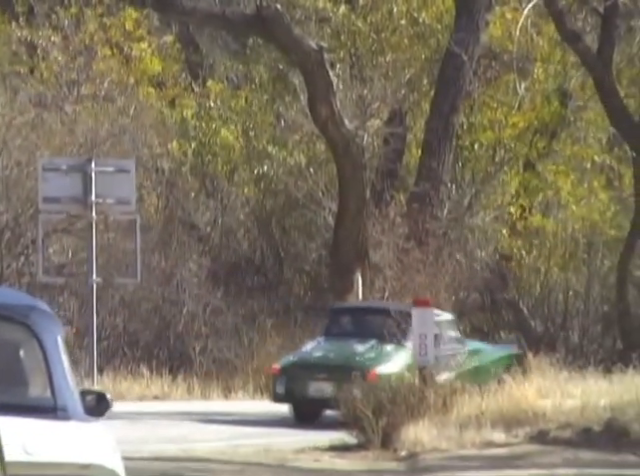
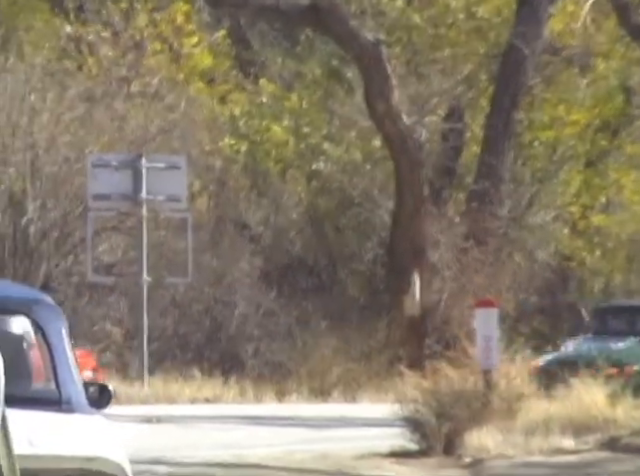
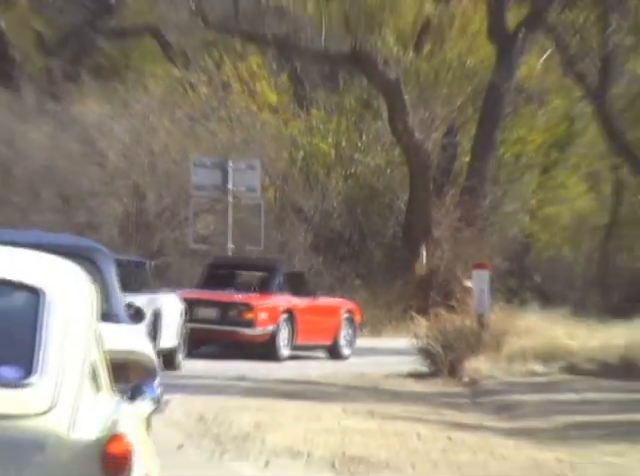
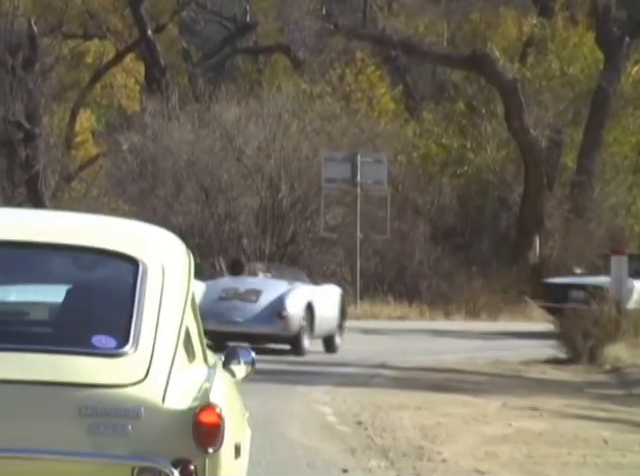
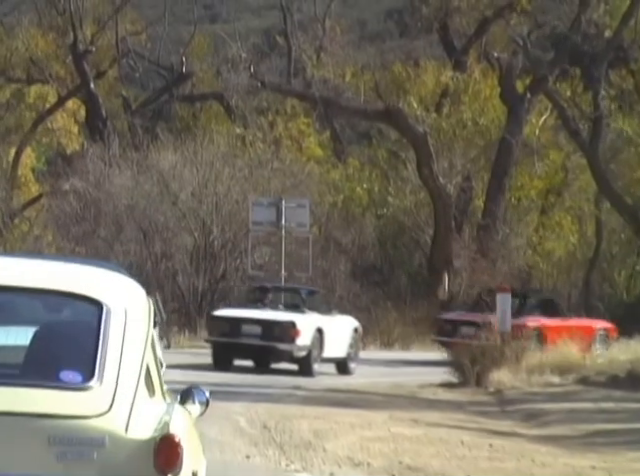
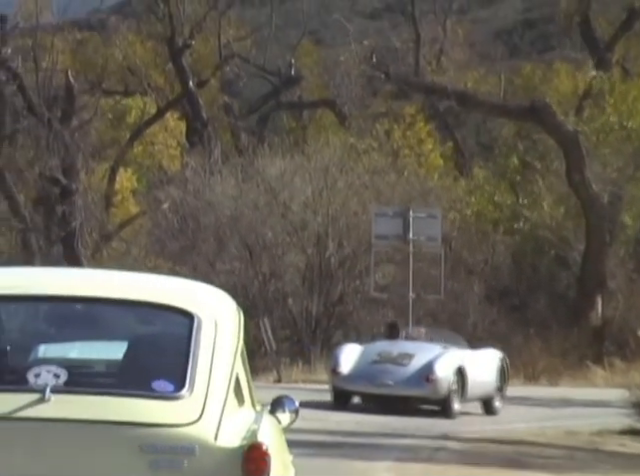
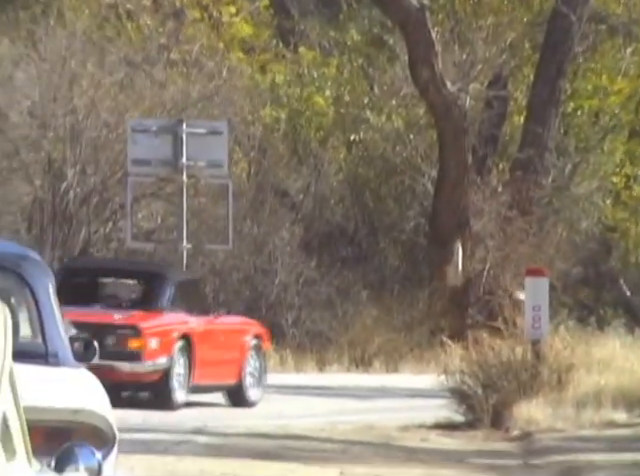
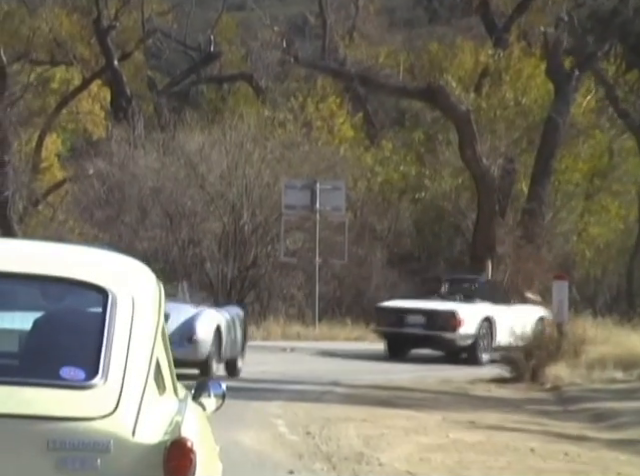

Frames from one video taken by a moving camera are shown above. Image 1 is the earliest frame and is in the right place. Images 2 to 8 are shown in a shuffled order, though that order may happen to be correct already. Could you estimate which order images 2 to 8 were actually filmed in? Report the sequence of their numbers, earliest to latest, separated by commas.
2, 7, 3, 5, 8, 4, 6
